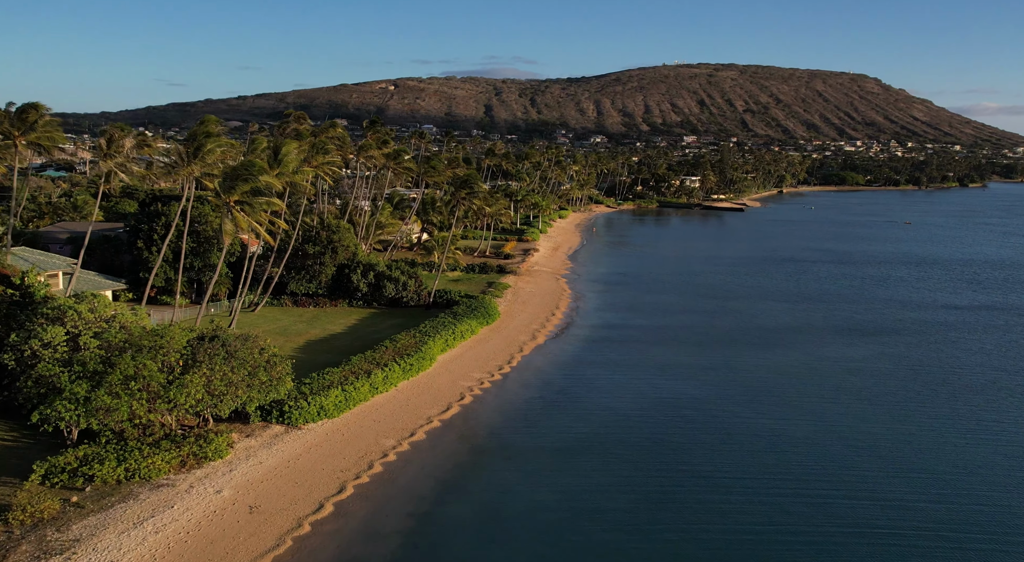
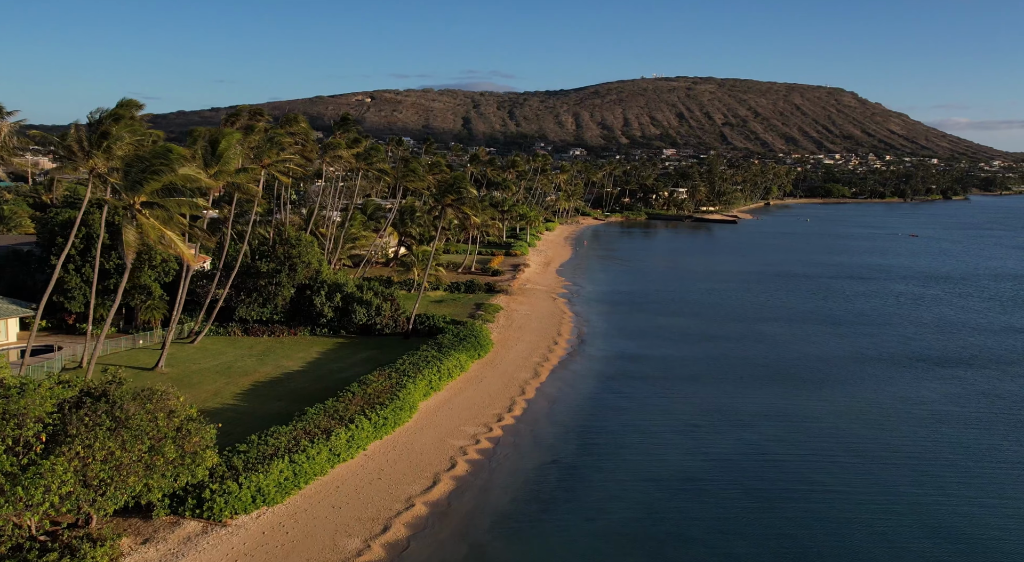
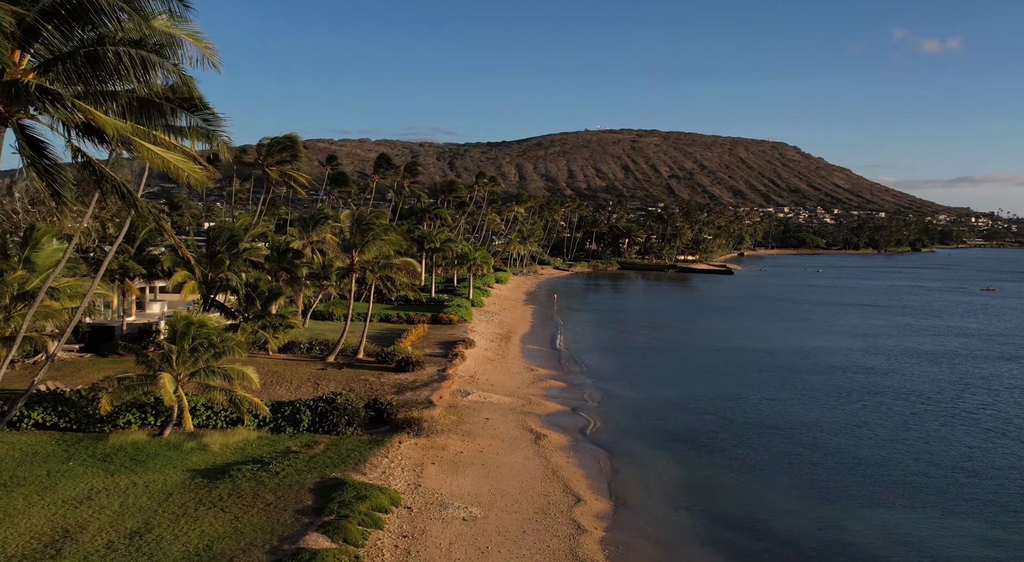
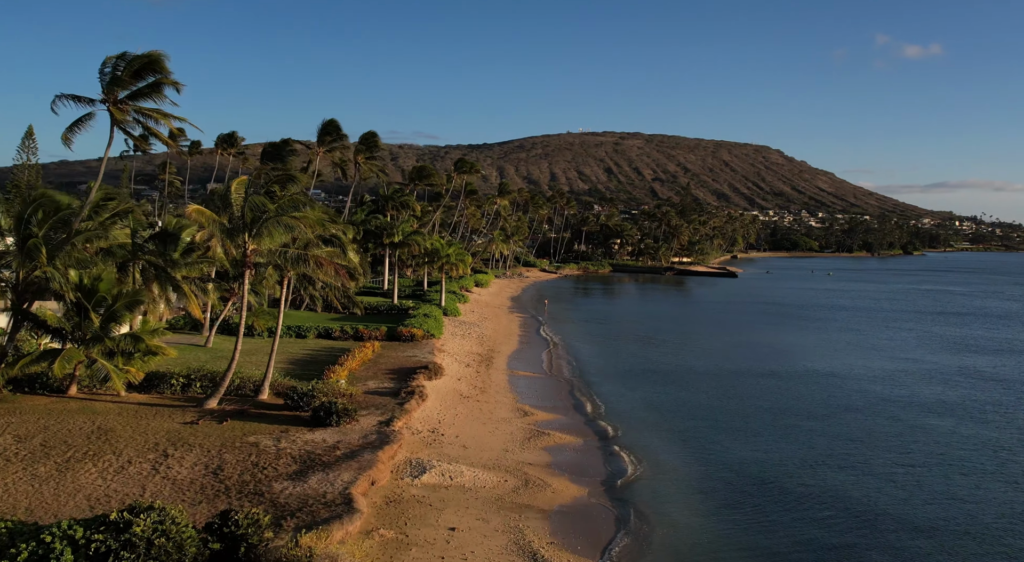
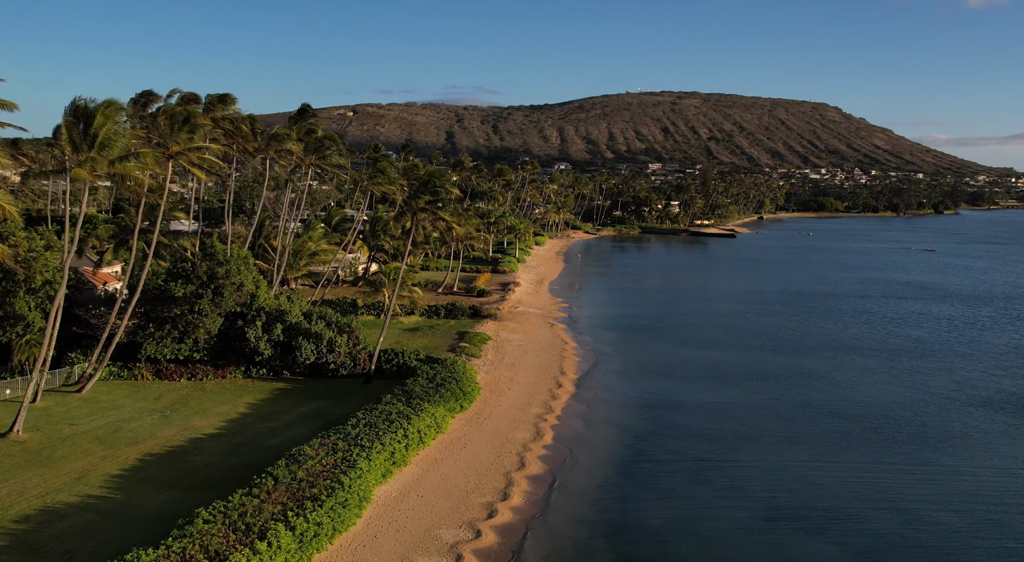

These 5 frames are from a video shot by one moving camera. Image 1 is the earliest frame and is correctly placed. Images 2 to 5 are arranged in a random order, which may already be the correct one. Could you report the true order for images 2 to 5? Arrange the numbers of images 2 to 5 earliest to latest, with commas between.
2, 5, 3, 4
